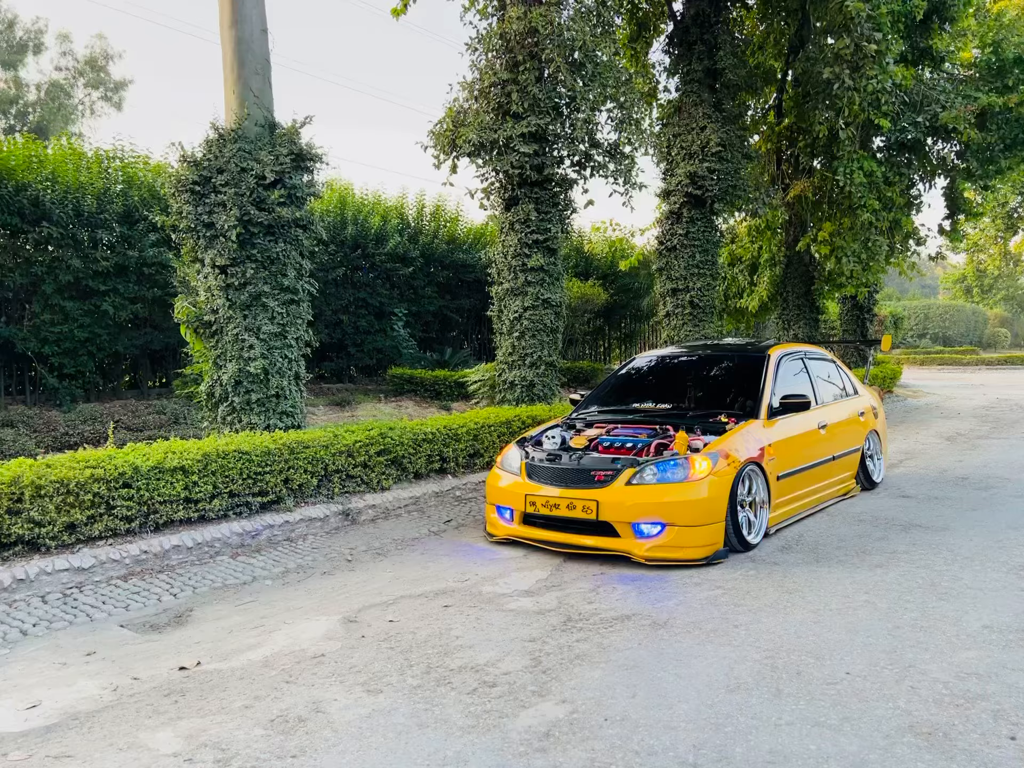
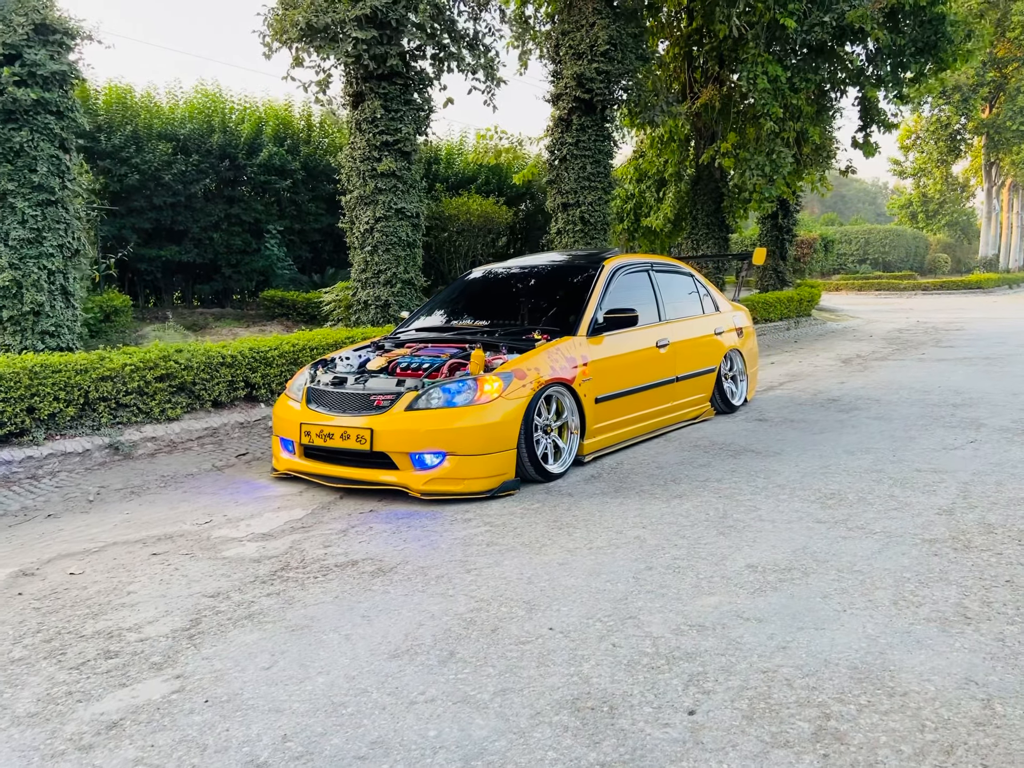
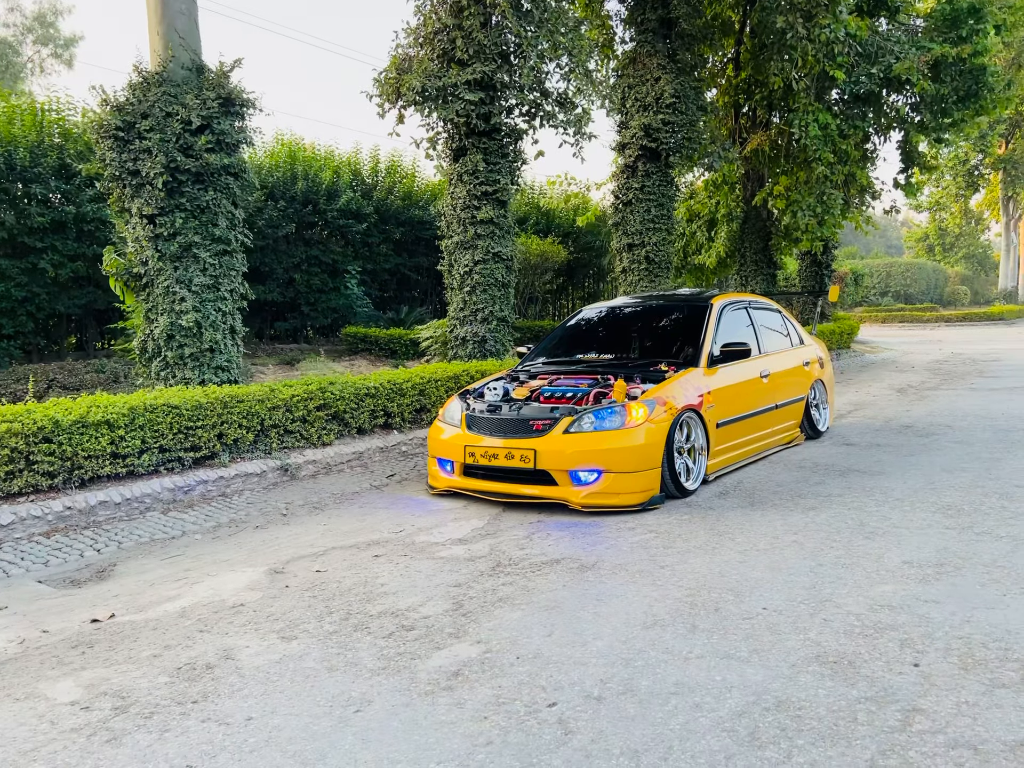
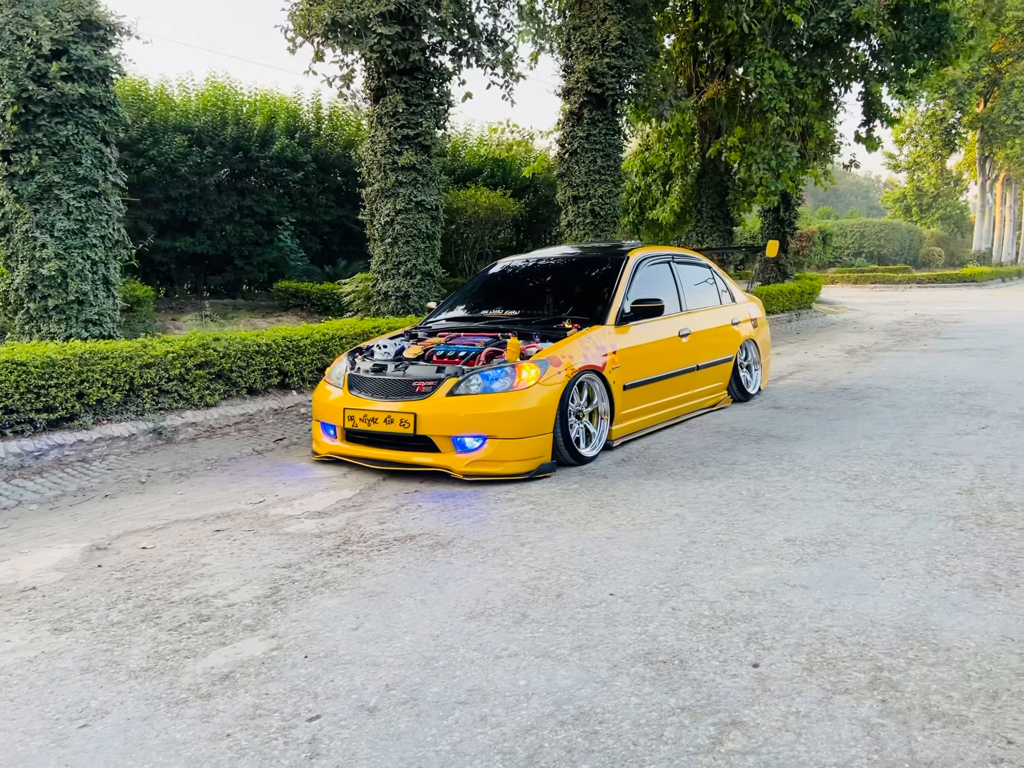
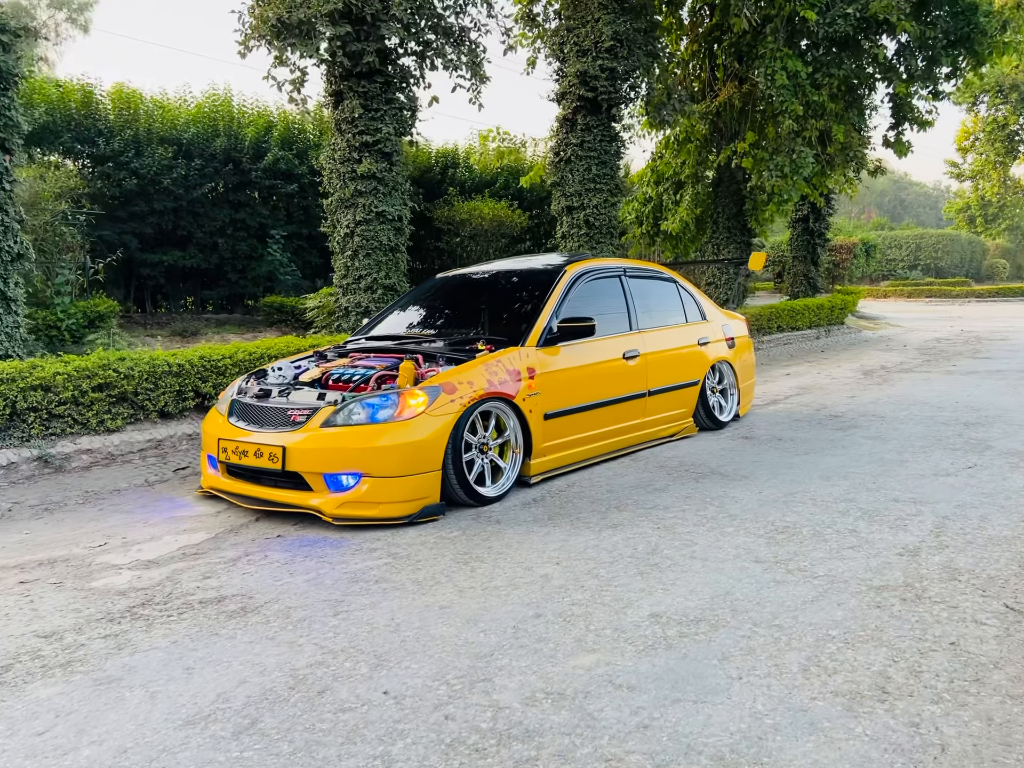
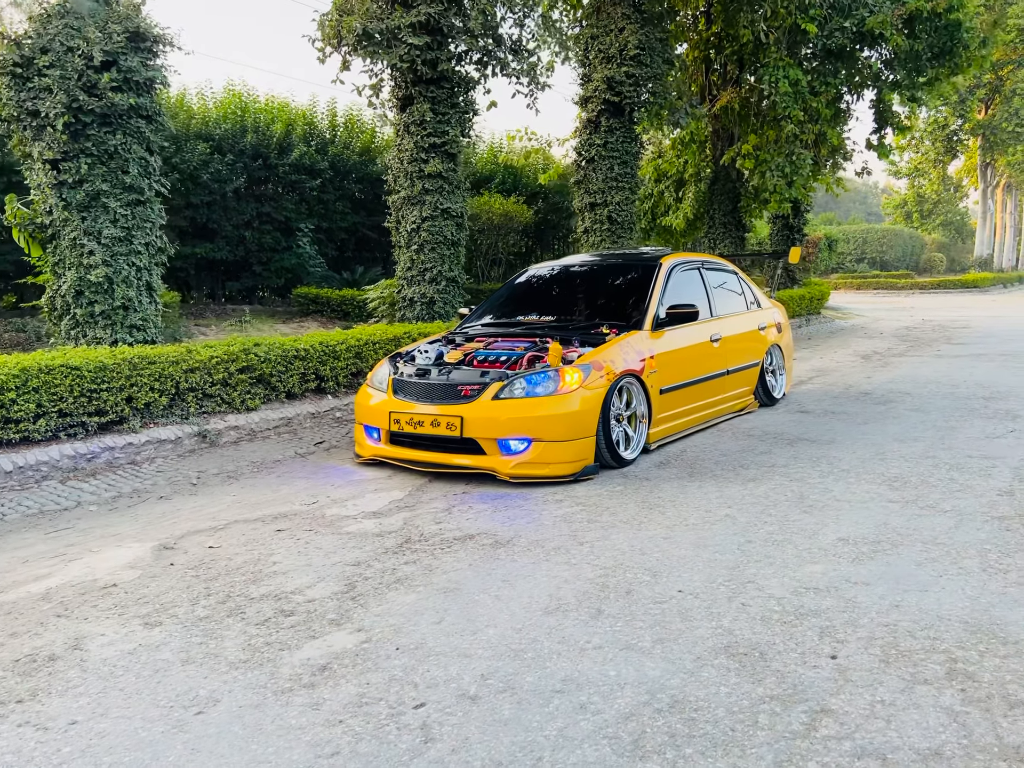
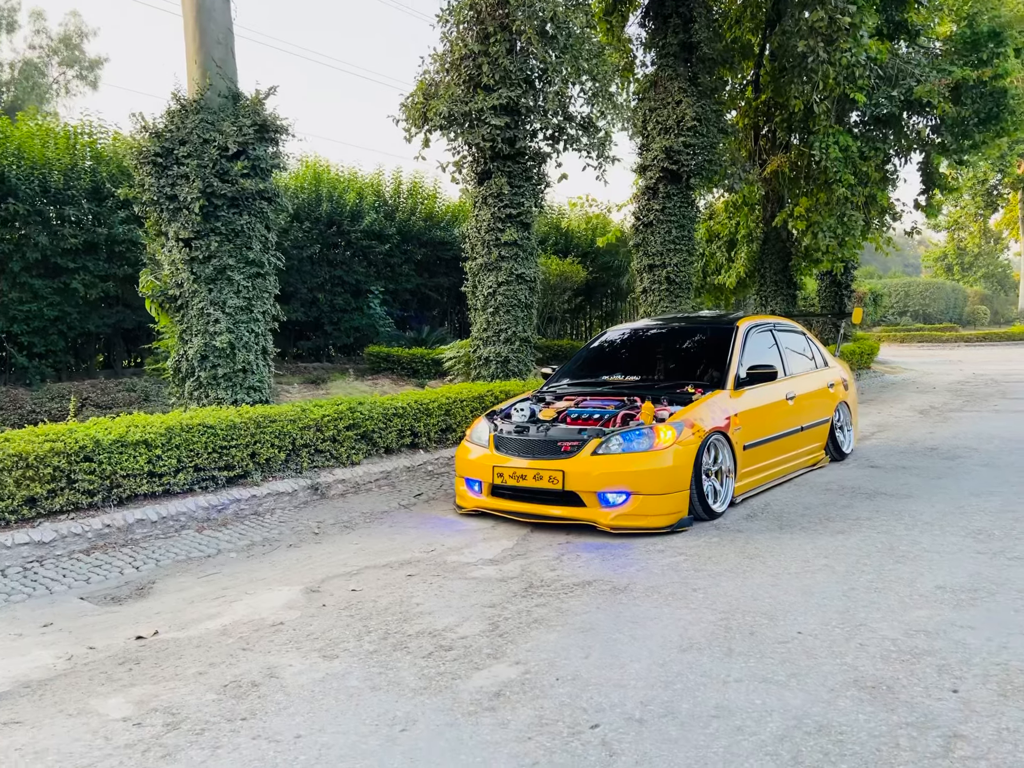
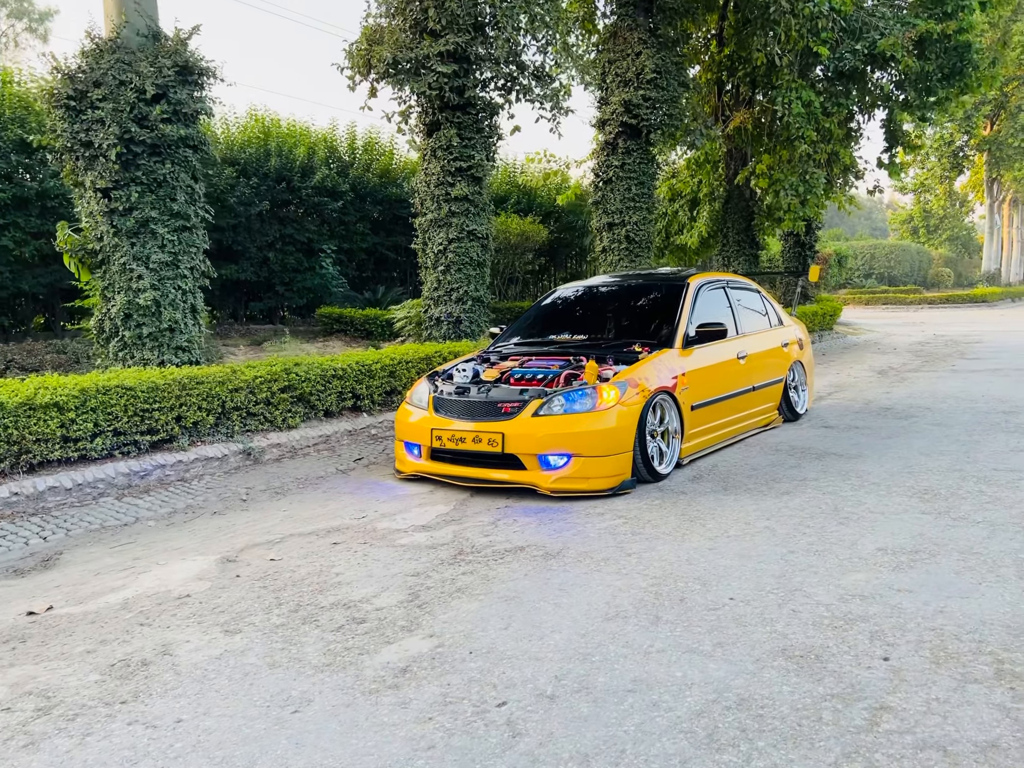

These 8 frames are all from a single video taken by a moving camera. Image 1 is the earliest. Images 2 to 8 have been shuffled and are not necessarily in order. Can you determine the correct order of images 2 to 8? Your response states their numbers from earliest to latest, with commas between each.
7, 3, 8, 6, 4, 2, 5
